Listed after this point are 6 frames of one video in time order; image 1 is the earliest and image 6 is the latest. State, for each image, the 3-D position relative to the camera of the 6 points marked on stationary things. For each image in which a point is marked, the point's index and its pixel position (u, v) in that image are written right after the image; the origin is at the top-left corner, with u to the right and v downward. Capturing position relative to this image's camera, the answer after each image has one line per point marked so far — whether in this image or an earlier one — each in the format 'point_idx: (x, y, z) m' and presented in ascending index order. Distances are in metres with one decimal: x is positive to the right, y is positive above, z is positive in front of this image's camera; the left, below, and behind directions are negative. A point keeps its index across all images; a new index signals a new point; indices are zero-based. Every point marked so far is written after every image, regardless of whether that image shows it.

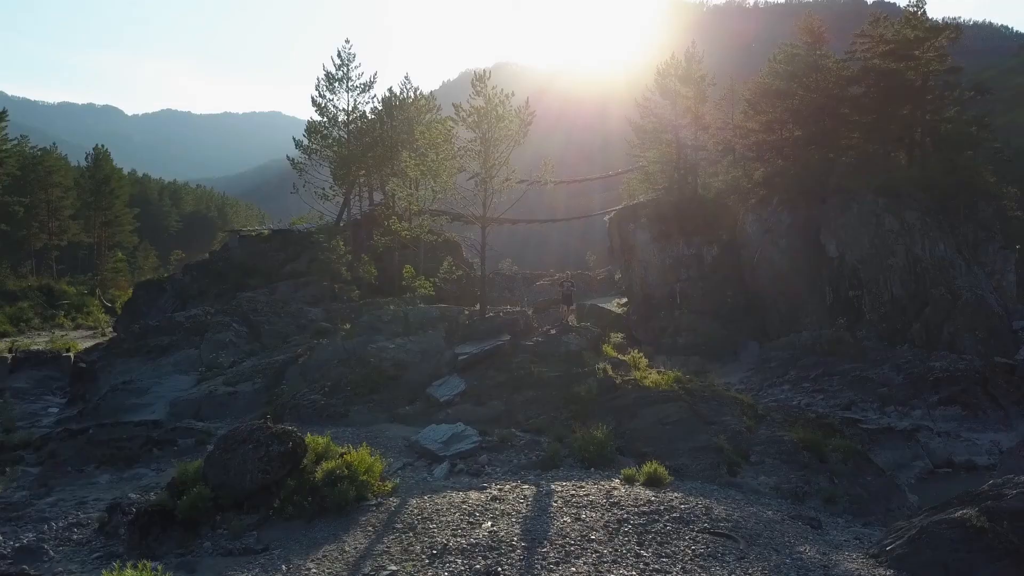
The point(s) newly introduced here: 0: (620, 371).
0: (+2.1, -1.6, +17.9) m
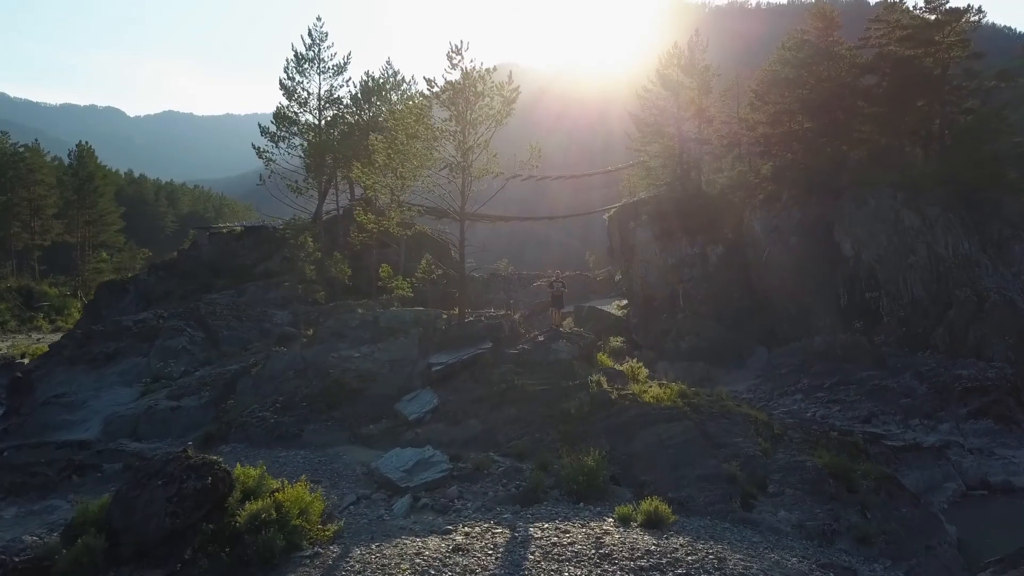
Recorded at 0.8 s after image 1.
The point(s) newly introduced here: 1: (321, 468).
0: (+1.8, -1.6, +15.7) m
1: (-2.8, -2.6, +13.3) m
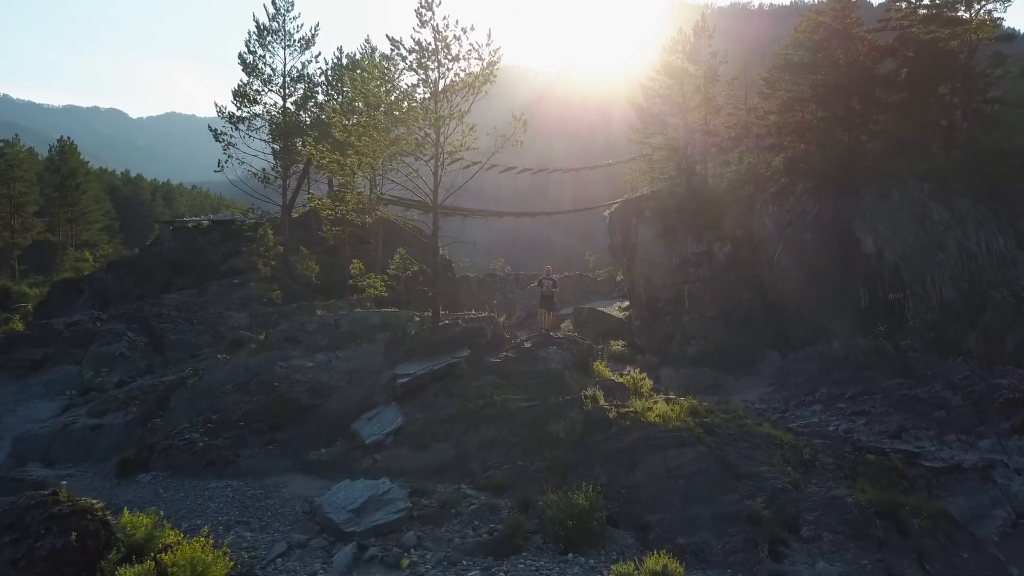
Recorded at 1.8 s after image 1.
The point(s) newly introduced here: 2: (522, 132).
0: (+1.5, -1.6, +13.3) m
1: (-3.0, -2.5, +10.9) m
2: (+0.1, +2.5, +14.7) m
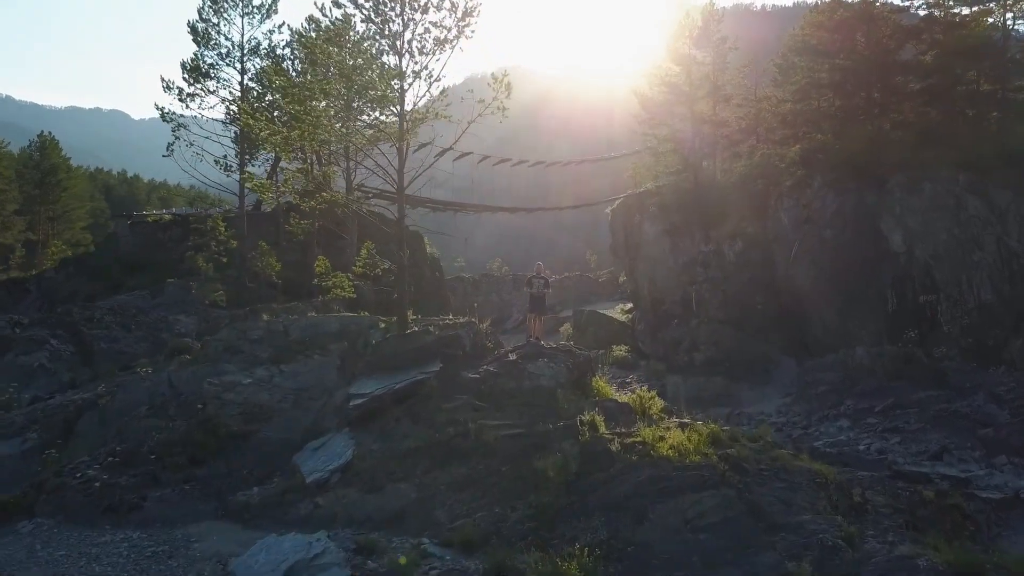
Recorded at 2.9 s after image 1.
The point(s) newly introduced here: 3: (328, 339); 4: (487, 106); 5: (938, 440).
0: (+1.2, -1.6, +10.8) m
1: (-3.3, -2.5, +8.4) m
2: (-0.1, +2.5, +12.2) m
3: (-2.5, -0.7, +12.7) m
4: (-0.3, +2.4, +12.4) m
5: (+8.7, -3.1, +18.7) m
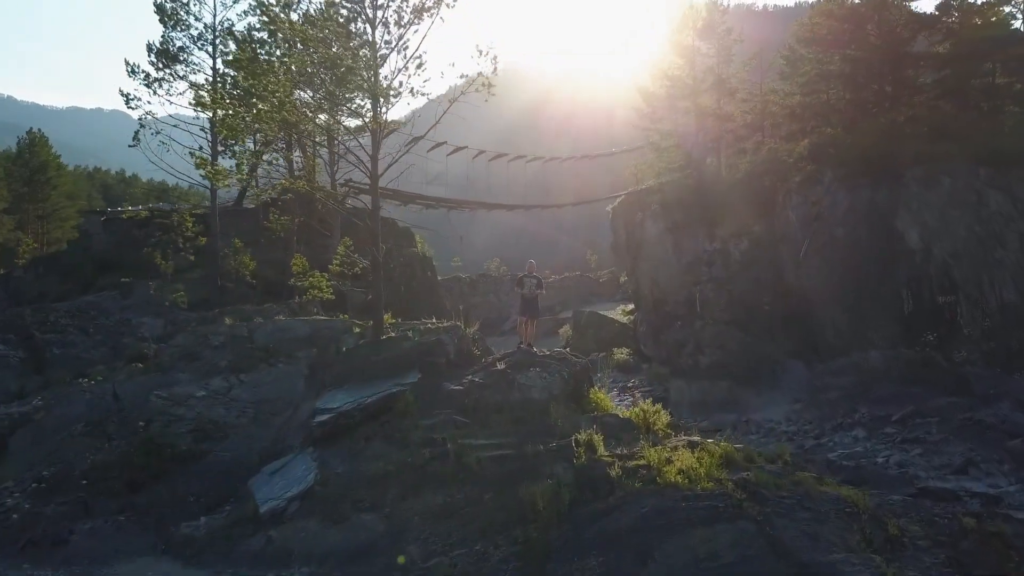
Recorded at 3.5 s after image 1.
0: (+1.1, -1.6, +9.6) m
1: (-3.4, -2.6, +7.2) m
2: (-0.2, +2.5, +10.9) m
3: (-2.7, -0.7, +11.4) m
4: (-0.5, +2.4, +11.1) m
5: (+8.5, -3.1, +17.4) m
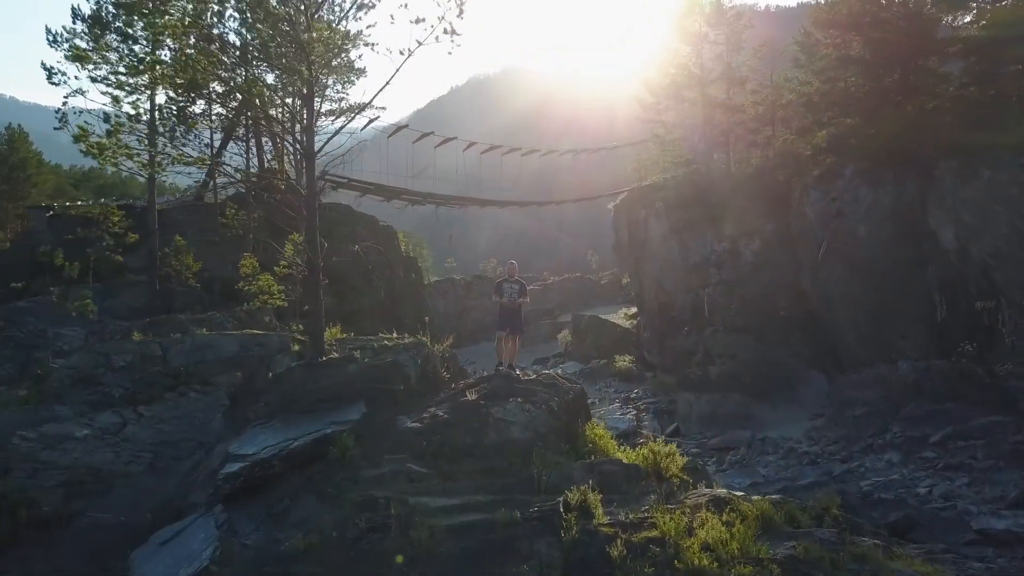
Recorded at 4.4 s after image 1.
0: (+0.9, -1.7, +7.3) m
1: (-3.7, -2.6, +4.9) m
2: (-0.5, +2.4, +8.6) m
3: (-2.9, -0.8, +9.1) m
4: (-0.7, +2.3, +8.8) m
5: (+8.3, -3.2, +15.1) m
